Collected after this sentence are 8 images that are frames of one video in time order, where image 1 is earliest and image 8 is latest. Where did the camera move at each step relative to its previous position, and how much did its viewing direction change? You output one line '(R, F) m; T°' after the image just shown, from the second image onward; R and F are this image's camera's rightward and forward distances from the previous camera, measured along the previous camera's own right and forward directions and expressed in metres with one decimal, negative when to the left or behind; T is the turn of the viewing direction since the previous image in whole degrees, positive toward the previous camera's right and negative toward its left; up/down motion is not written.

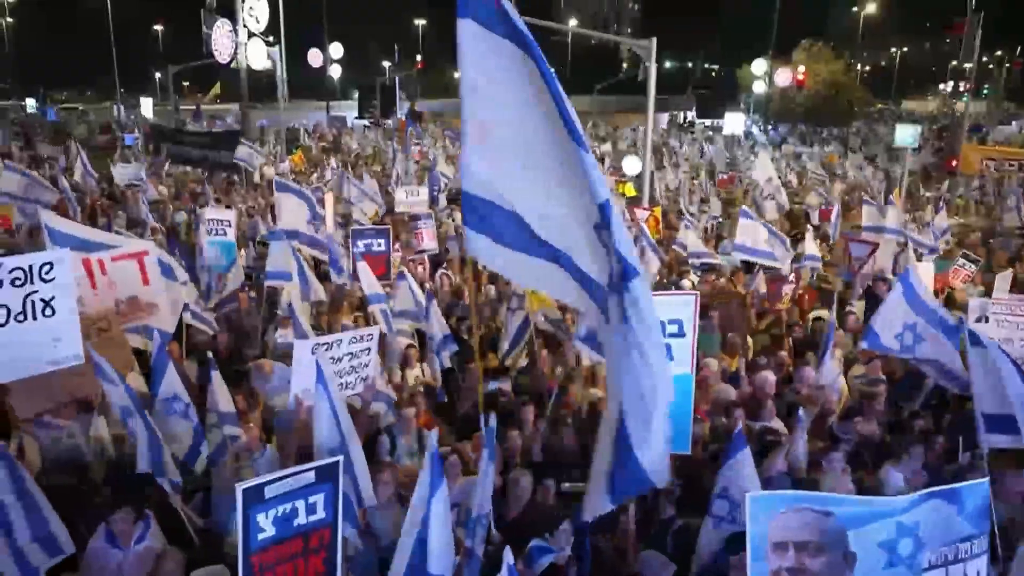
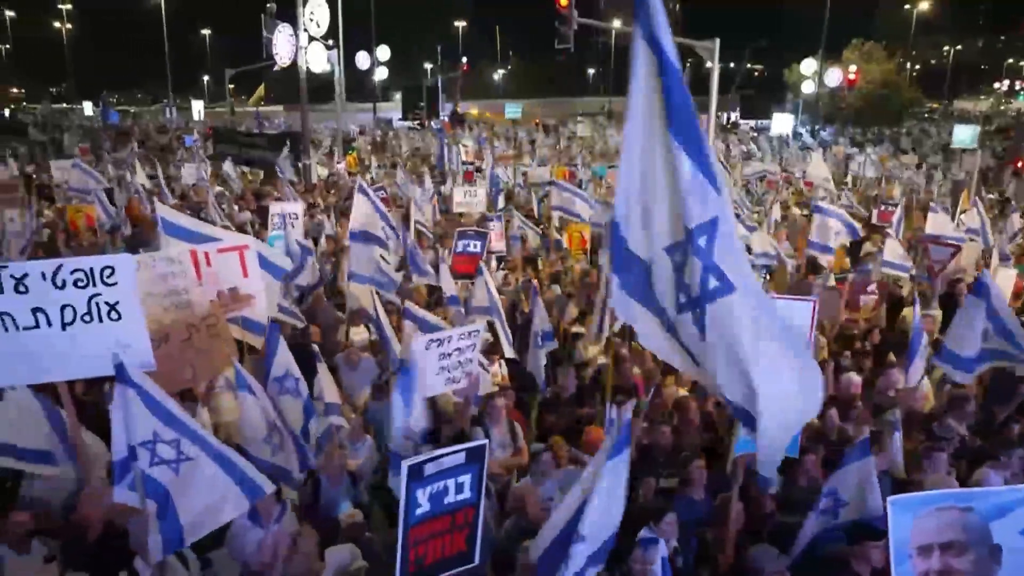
(-0.6, -0.1) m; -2°
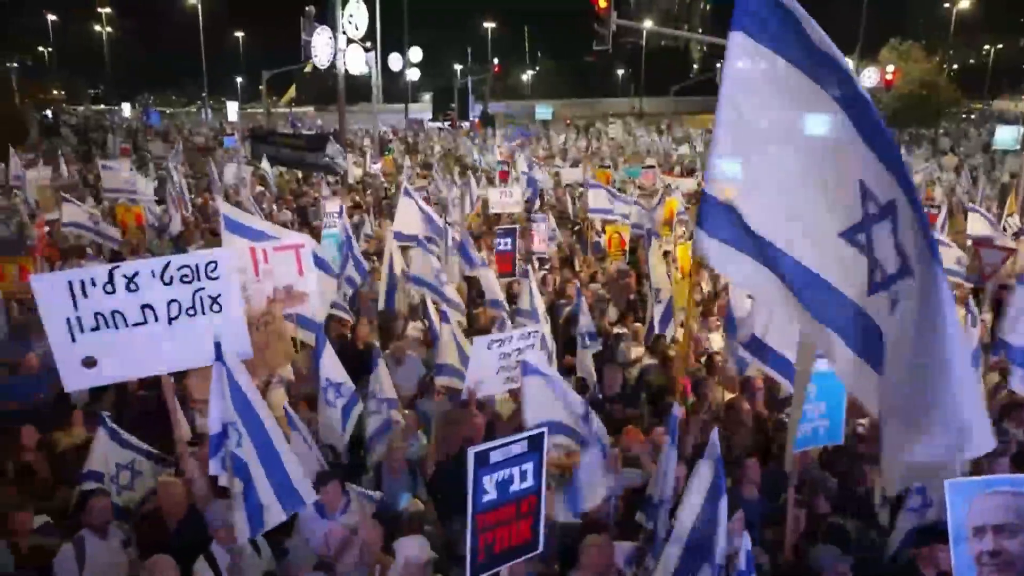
(-0.3, -0.1) m; -2°
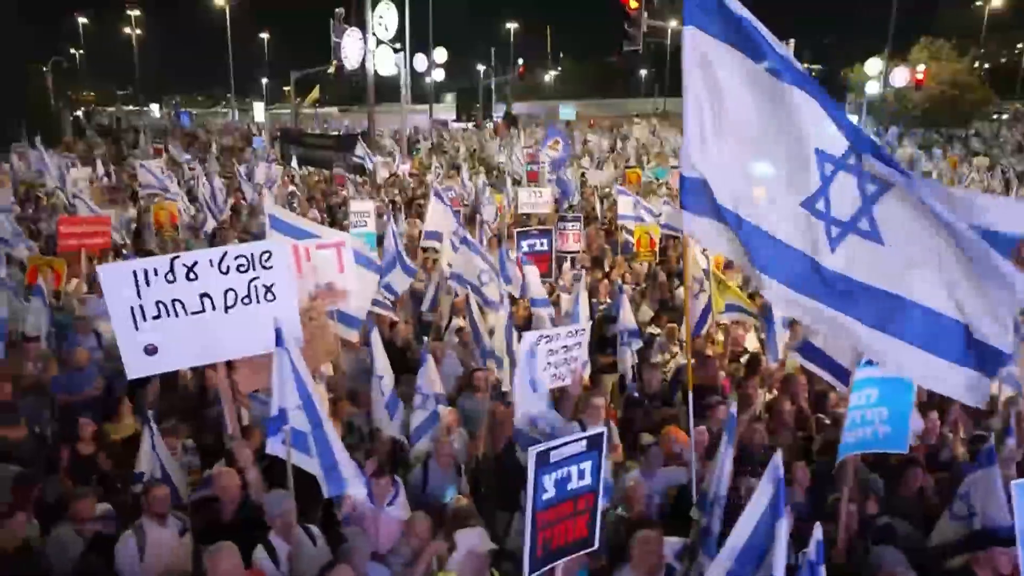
(-0.2, 0.0) m; -1°
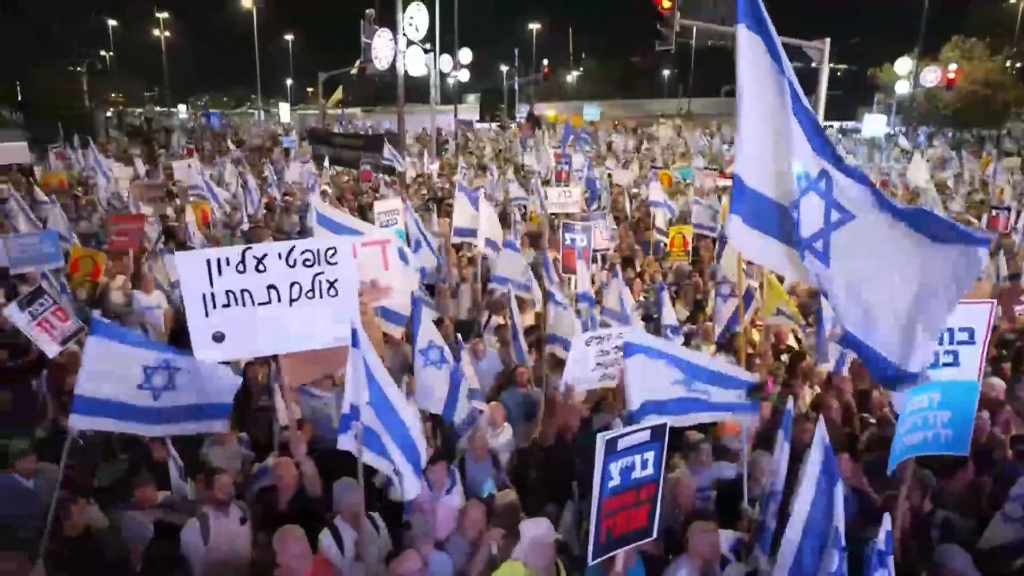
(-0.3, 0.0) m; -1°
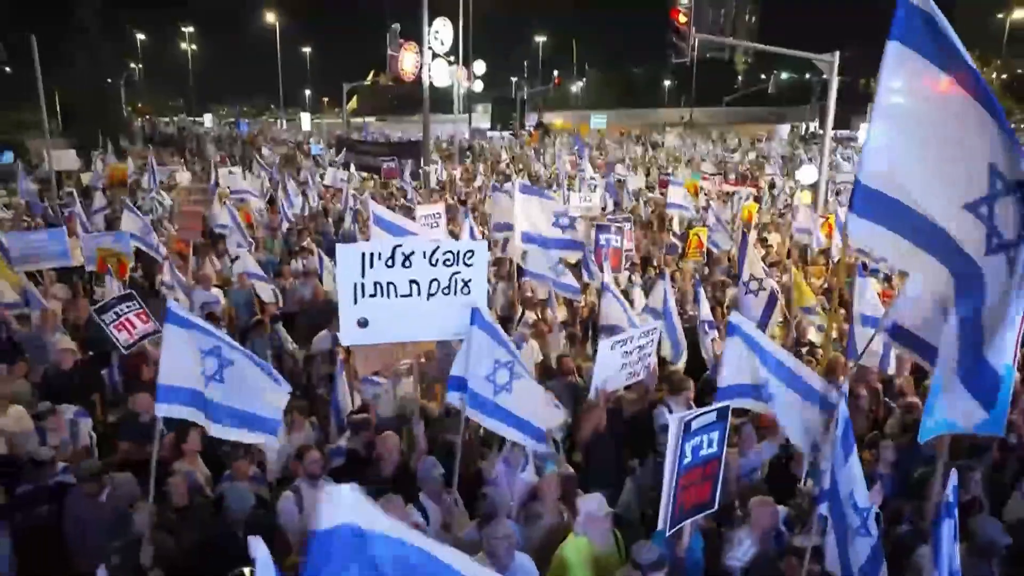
(-0.6, -0.6) m; +1°
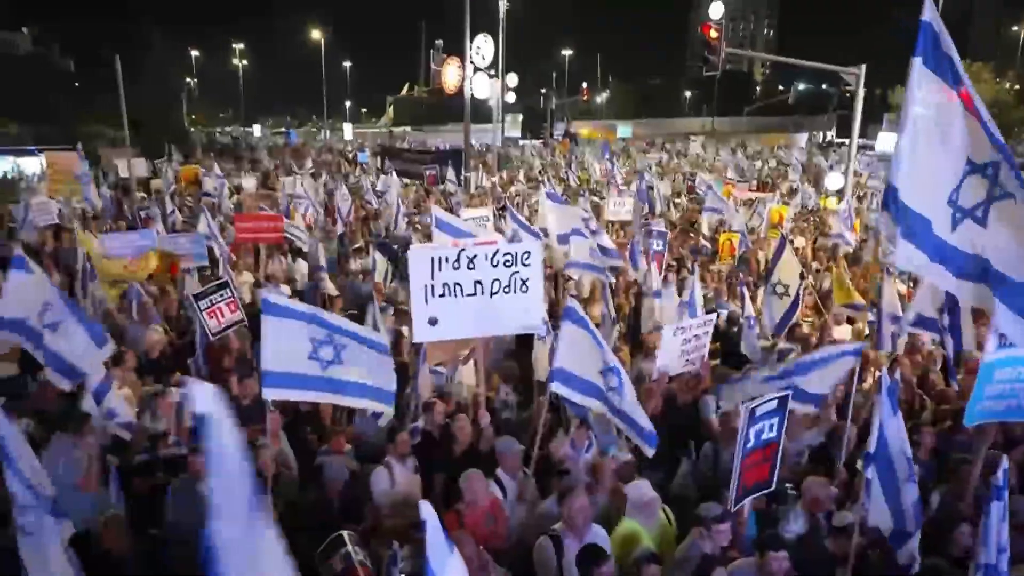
(-0.5, -0.7) m; -1°
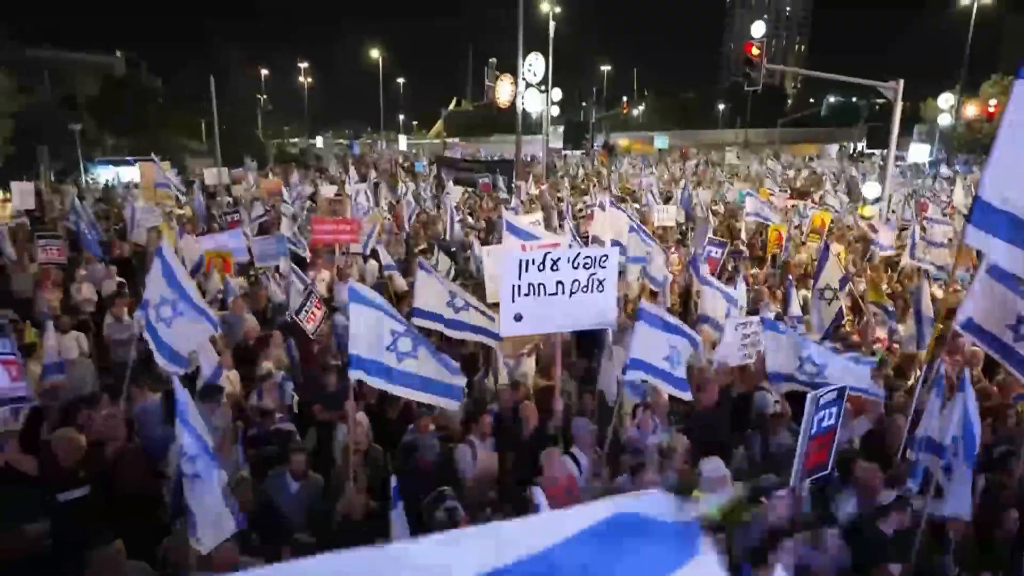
(-0.6, -0.9) m; -2°
